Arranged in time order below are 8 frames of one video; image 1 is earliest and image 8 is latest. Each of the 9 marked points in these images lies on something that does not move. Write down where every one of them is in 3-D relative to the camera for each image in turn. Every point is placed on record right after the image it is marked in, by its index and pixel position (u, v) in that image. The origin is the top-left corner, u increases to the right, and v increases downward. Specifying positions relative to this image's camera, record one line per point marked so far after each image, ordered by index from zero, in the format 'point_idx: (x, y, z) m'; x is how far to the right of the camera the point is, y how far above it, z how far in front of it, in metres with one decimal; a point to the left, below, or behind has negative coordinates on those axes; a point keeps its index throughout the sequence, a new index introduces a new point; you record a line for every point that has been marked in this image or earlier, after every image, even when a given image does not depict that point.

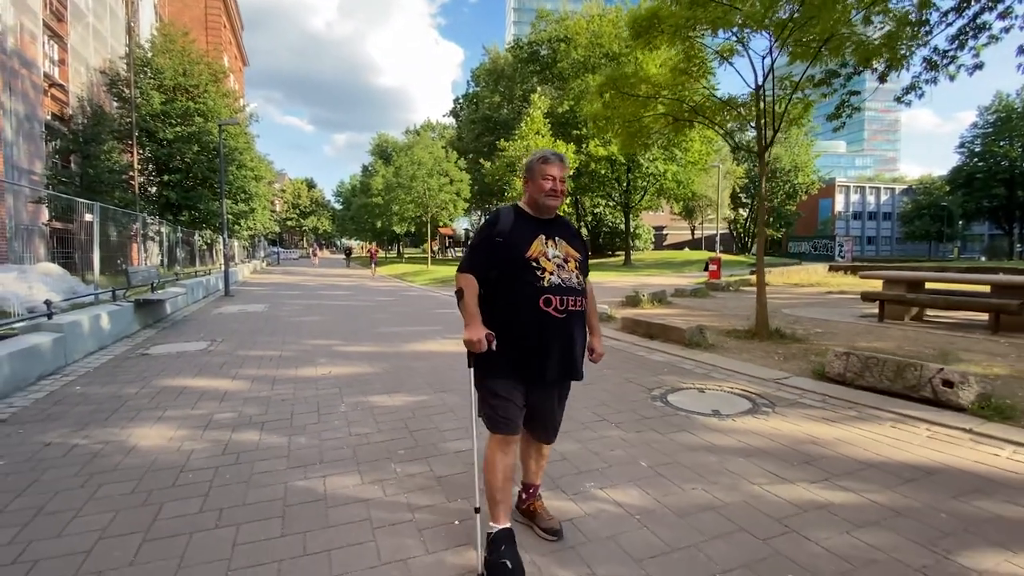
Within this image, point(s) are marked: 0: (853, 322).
0: (+6.2, -0.6, +9.5) m
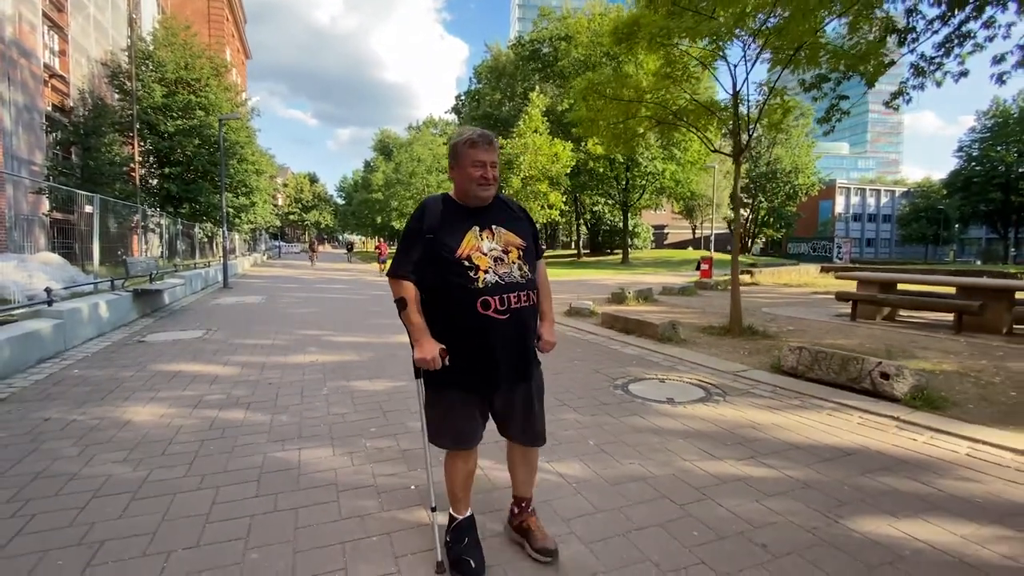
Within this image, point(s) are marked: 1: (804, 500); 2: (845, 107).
0: (+5.9, -0.6, +9.8) m
1: (+1.7, -1.3, +3.1) m
2: (+6.5, +3.5, +9.9) m
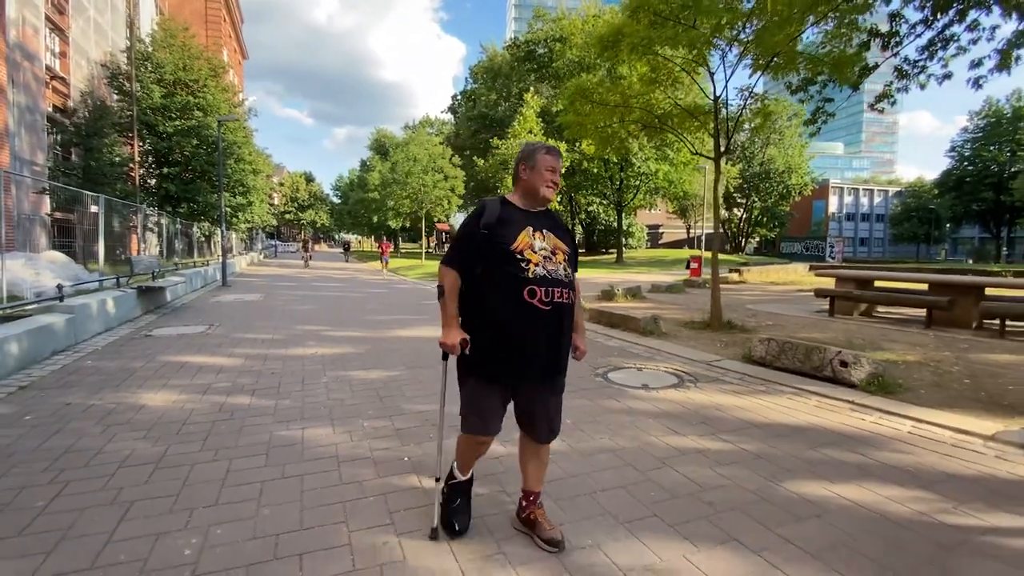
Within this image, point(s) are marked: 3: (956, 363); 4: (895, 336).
0: (+5.8, -0.6, +10.2) m
1: (+1.6, -1.2, +3.5) m
2: (+6.3, +3.5, +10.3) m
3: (+5.5, -0.9, +6.4) m
4: (+6.0, -0.7, +8.1) m
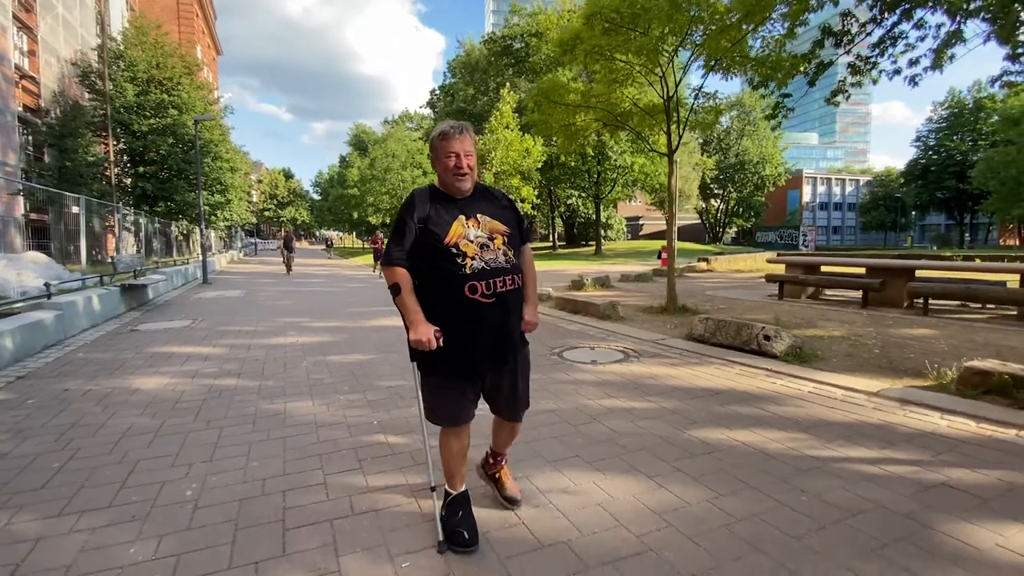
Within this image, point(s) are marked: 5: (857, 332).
0: (+5.2, -0.3, +11.0) m
1: (+1.2, -1.1, +4.2) m
2: (+5.7, +3.8, +11.1) m
3: (+5.0, -0.7, +7.2) m
4: (+5.4, -0.5, +8.9) m
5: (+5.0, -0.6, +7.6) m
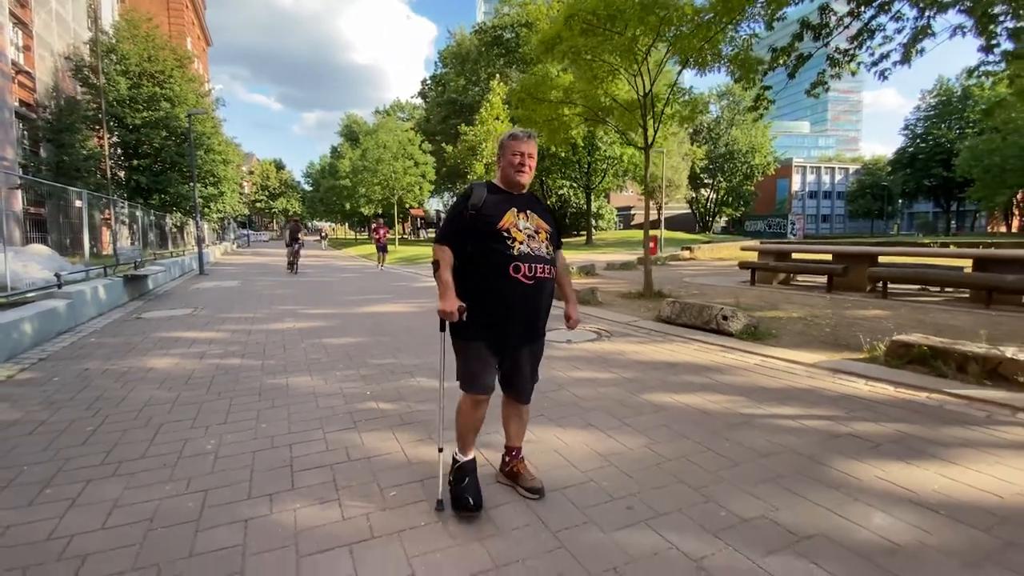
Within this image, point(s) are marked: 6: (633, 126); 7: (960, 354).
0: (+4.9, 0.0, +11.6) m
1: (+1.0, -0.9, +4.8) m
2: (+5.3, +4.2, +11.6) m
3: (+4.8, -0.4, +7.8) m
4: (+5.2, -0.2, +9.5) m
5: (+4.8, -0.4, +8.2) m
6: (+2.7, +3.5, +11.3) m
7: (+4.0, -0.6, +4.7) m
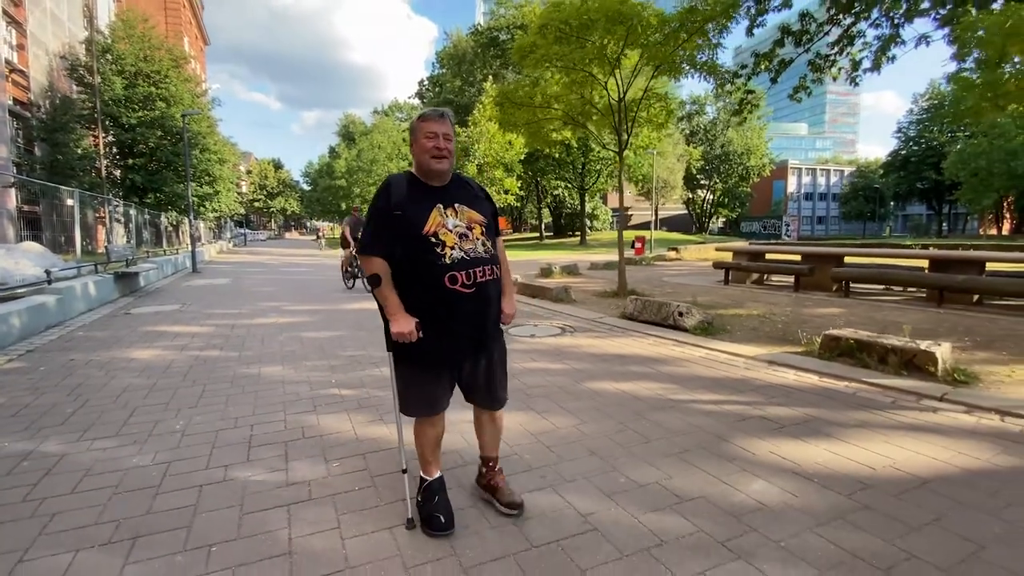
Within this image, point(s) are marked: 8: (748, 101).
0: (+4.4, +0.1, +12.0) m
1: (+0.6, -0.9, +5.1) m
2: (+4.9, +4.2, +12.0) m
3: (+4.3, -0.4, +8.2) m
4: (+4.7, -0.2, +9.9) m
5: (+4.3, -0.4, +8.5) m
6: (+2.3, +3.5, +11.6) m
7: (+3.6, -0.6, +5.1) m
8: (+5.3, +4.2, +11.6) m
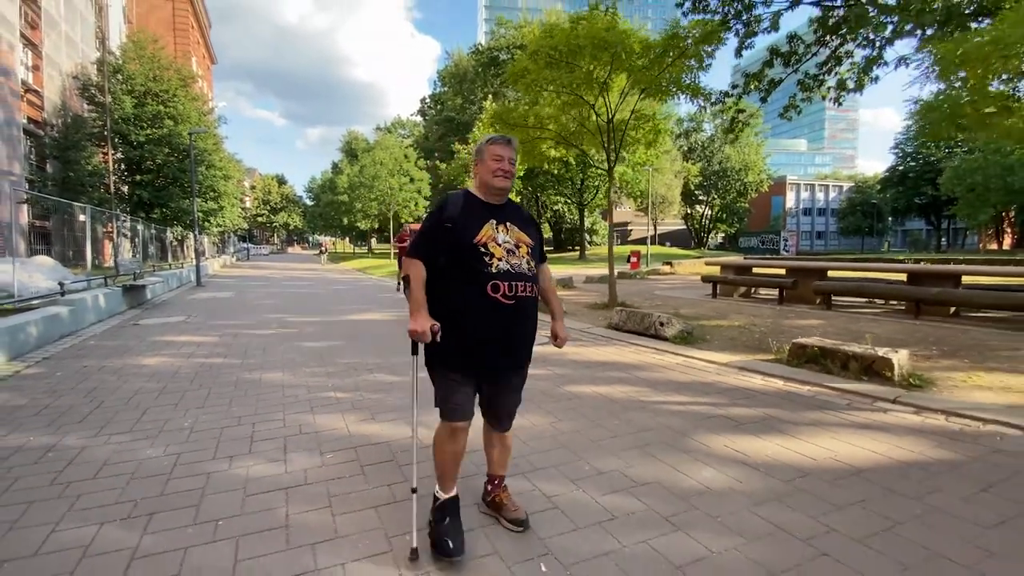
0: (+4.3, -0.2, +12.3) m
1: (+0.4, -1.0, +5.5) m
2: (+4.8, +3.9, +12.5) m
3: (+4.2, -0.6, +8.5) m
4: (+4.6, -0.4, +10.2) m
5: (+4.2, -0.6, +8.9) m
6: (+2.2, +3.3, +12.1) m
7: (+3.4, -0.7, +5.4) m
8: (+5.2, +3.9, +12.1) m
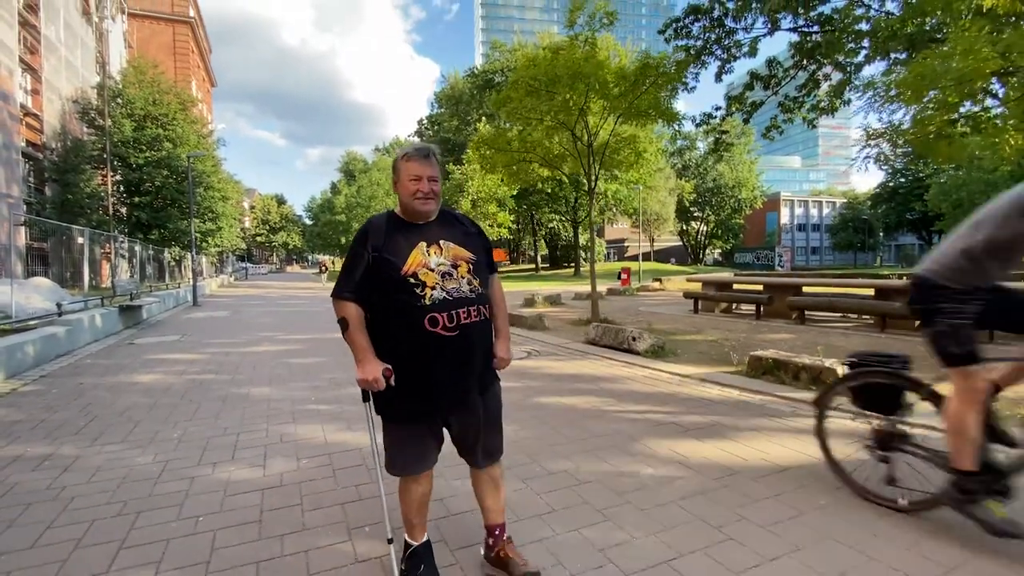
0: (+4.0, -0.6, +12.7) m
1: (+0.1, -1.2, +5.8) m
2: (+4.4, +3.5, +13.0) m
3: (+3.8, -0.9, +8.9) m
4: (+4.3, -0.7, +10.6) m
5: (+3.8, -0.9, +9.2) m
6: (+1.8, +2.9, +12.6) m
7: (+3.1, -0.8, +5.8) m
8: (+4.8, +3.5, +12.6) m
